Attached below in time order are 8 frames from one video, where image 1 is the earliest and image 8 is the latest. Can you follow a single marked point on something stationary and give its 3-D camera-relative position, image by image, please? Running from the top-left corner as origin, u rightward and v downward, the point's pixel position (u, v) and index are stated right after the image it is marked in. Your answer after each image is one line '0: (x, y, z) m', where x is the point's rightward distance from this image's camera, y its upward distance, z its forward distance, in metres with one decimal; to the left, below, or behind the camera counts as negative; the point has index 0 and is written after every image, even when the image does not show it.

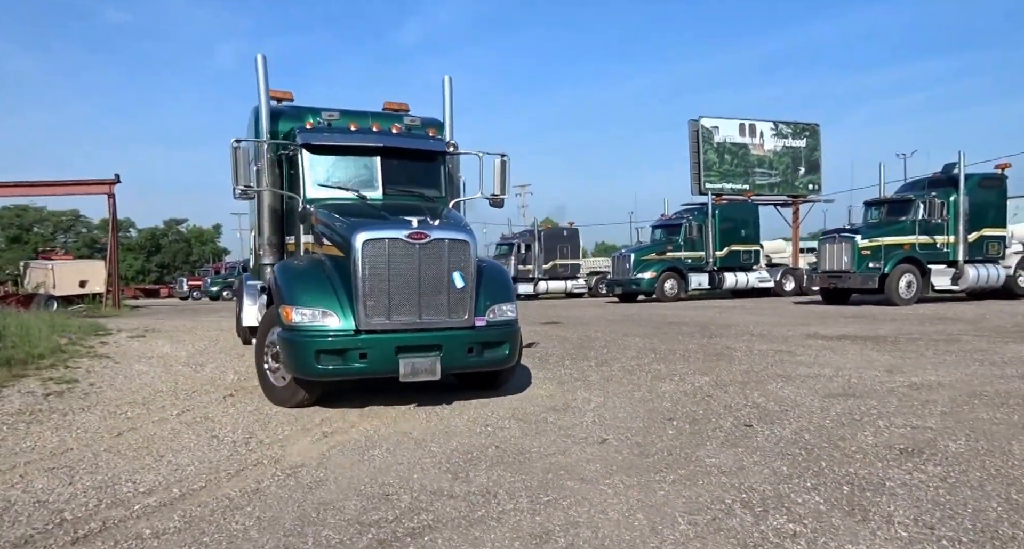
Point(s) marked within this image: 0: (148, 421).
0: (-3.1, -1.2, +6.7) m
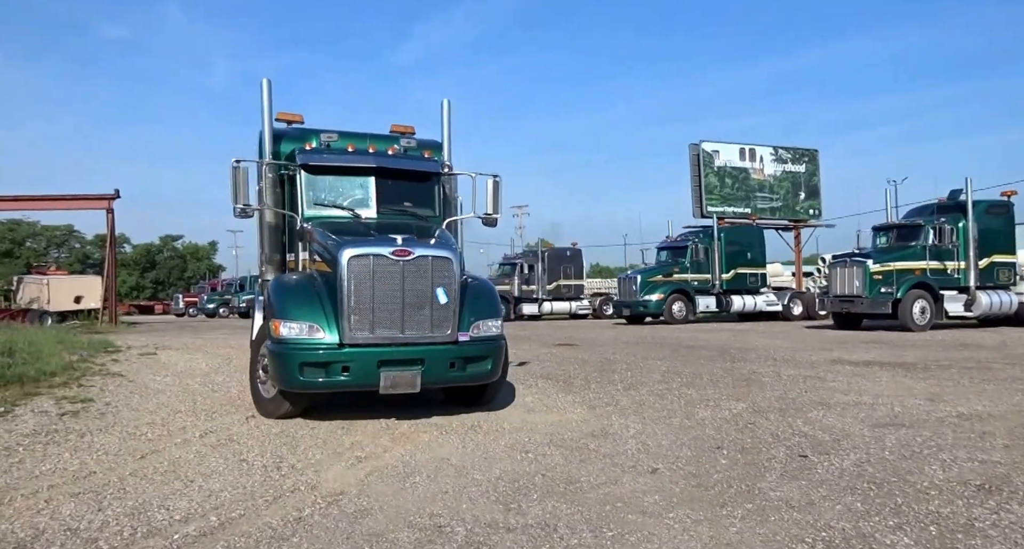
0: (-2.8, -1.4, +6.6) m
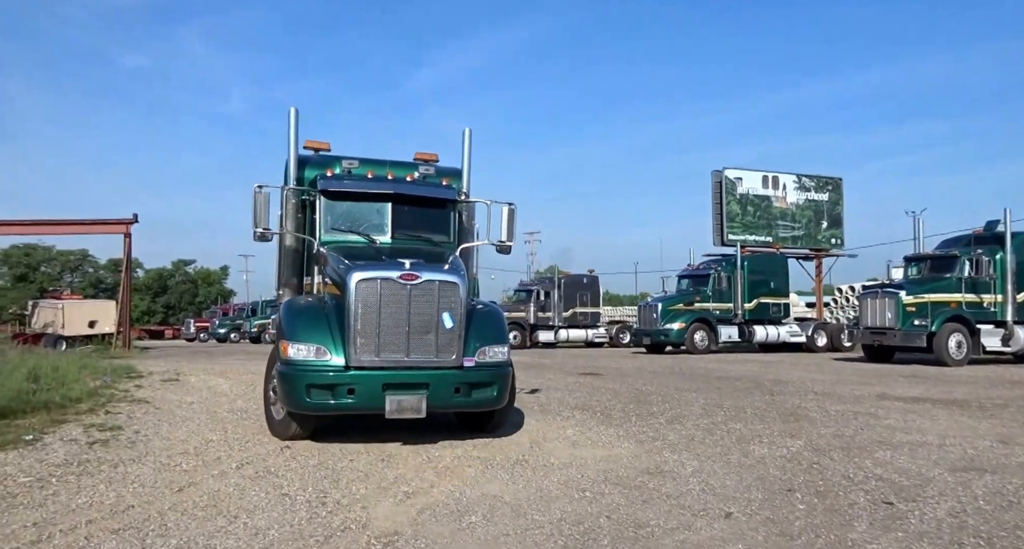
0: (-2.5, -1.6, +6.4) m
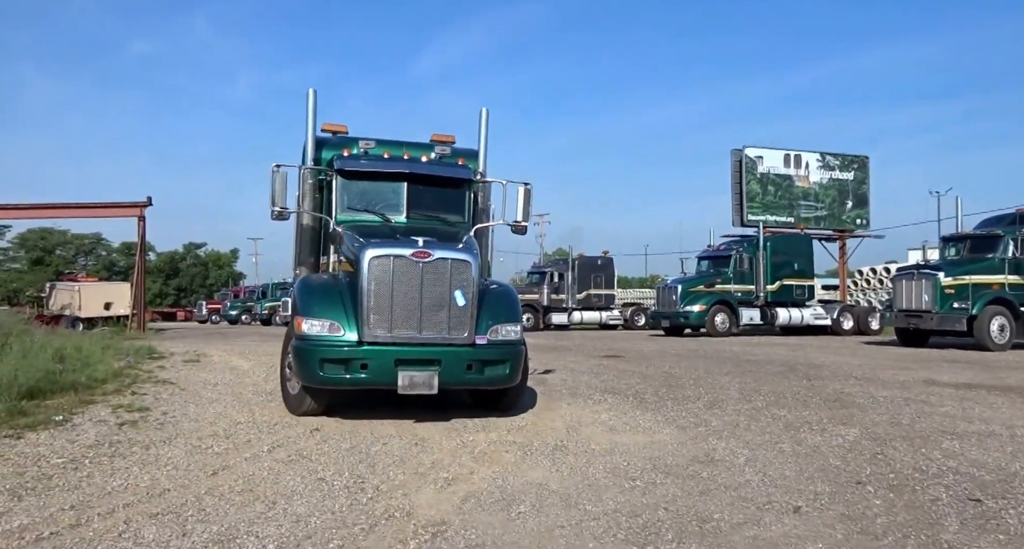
0: (-2.2, -1.4, +6.2) m
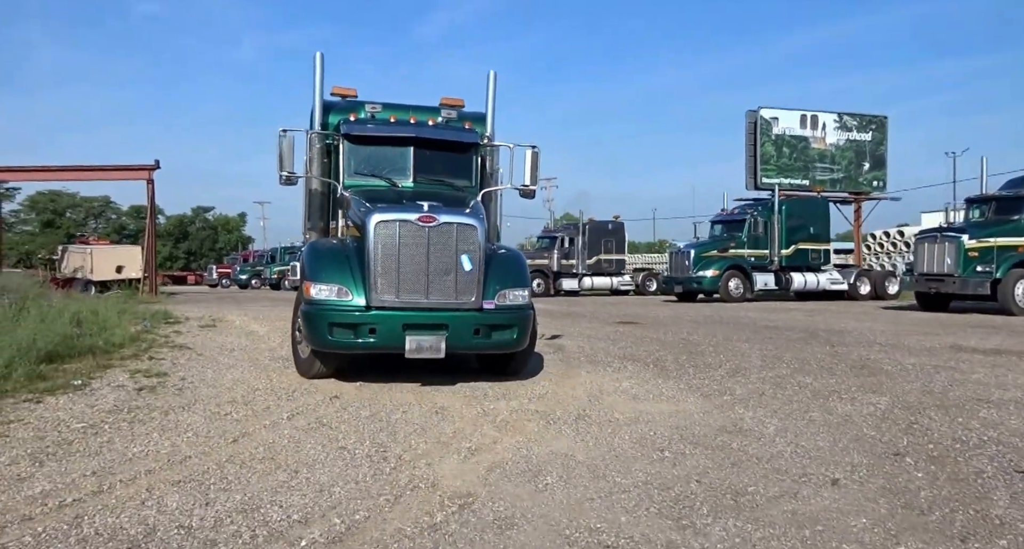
0: (-2.0, -1.2, +6.1) m
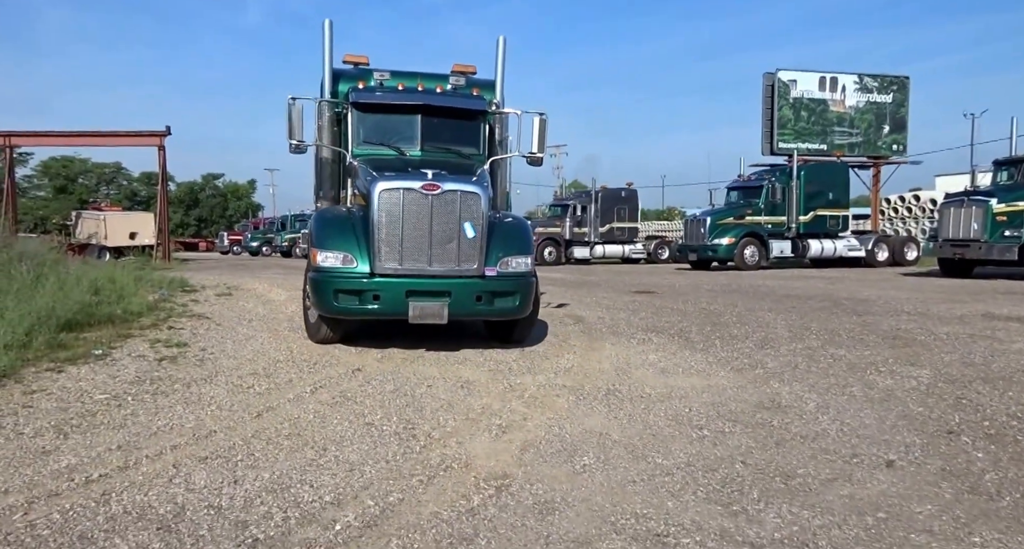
0: (-1.8, -1.0, +5.9) m
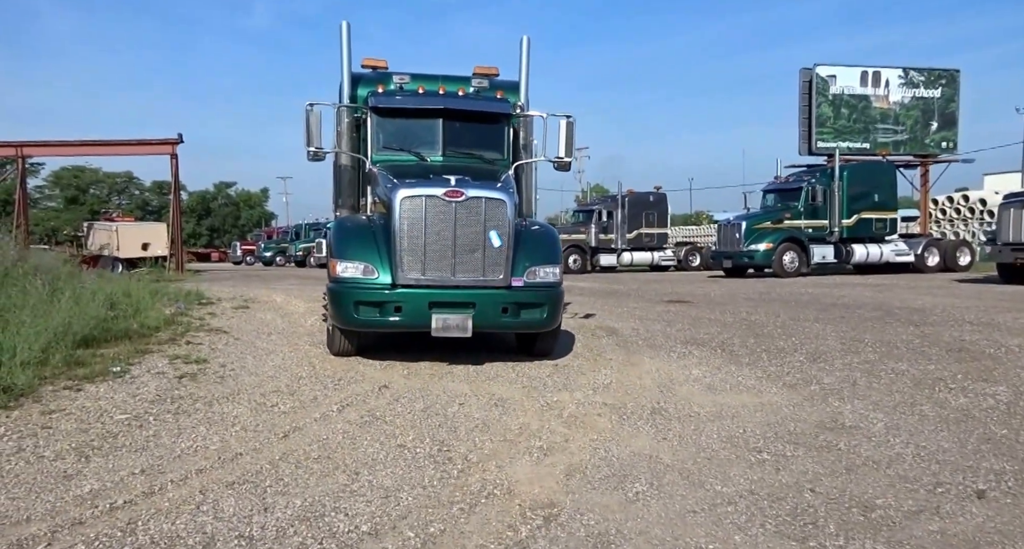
0: (-1.5, -1.1, +5.6) m
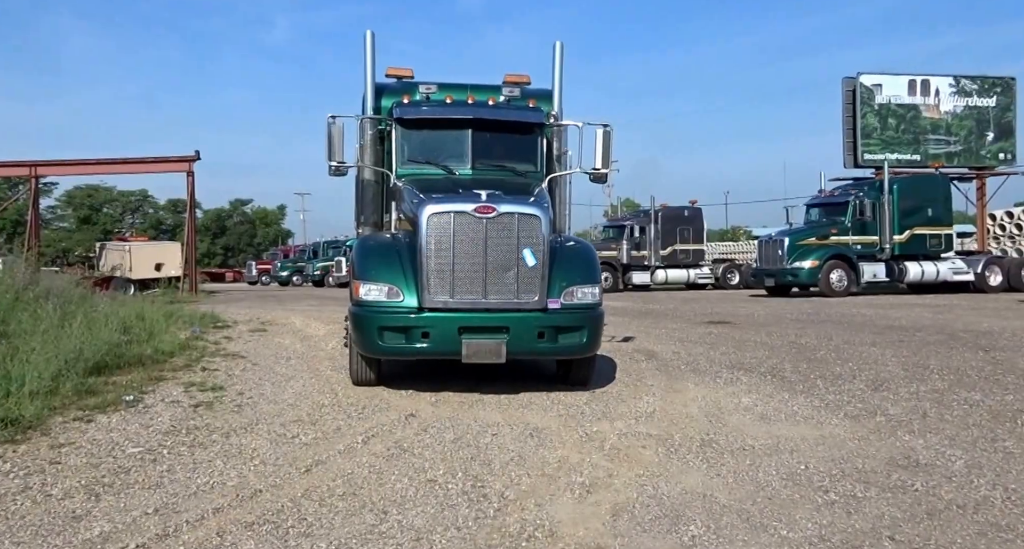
0: (-1.2, -1.3, +5.4) m
